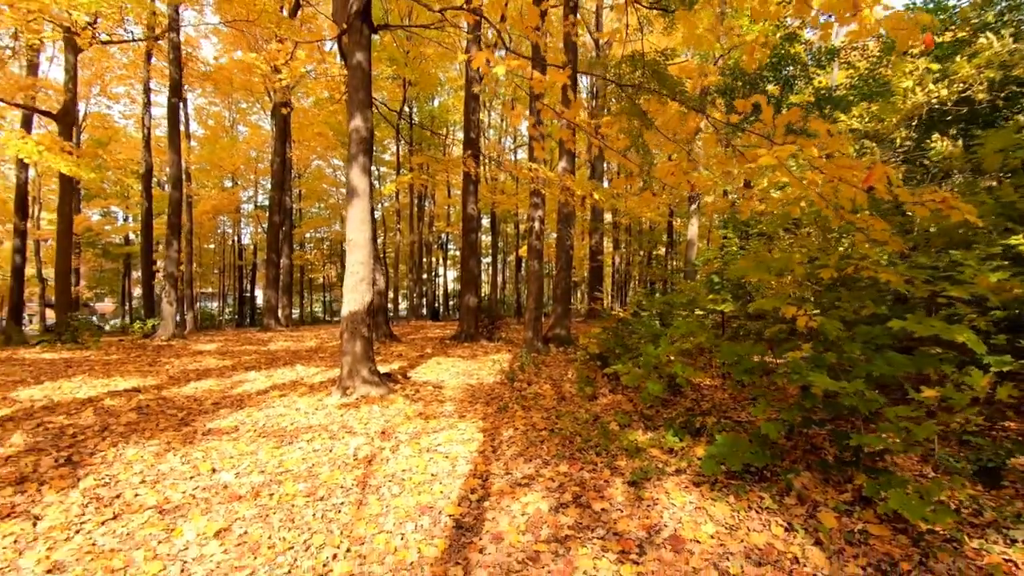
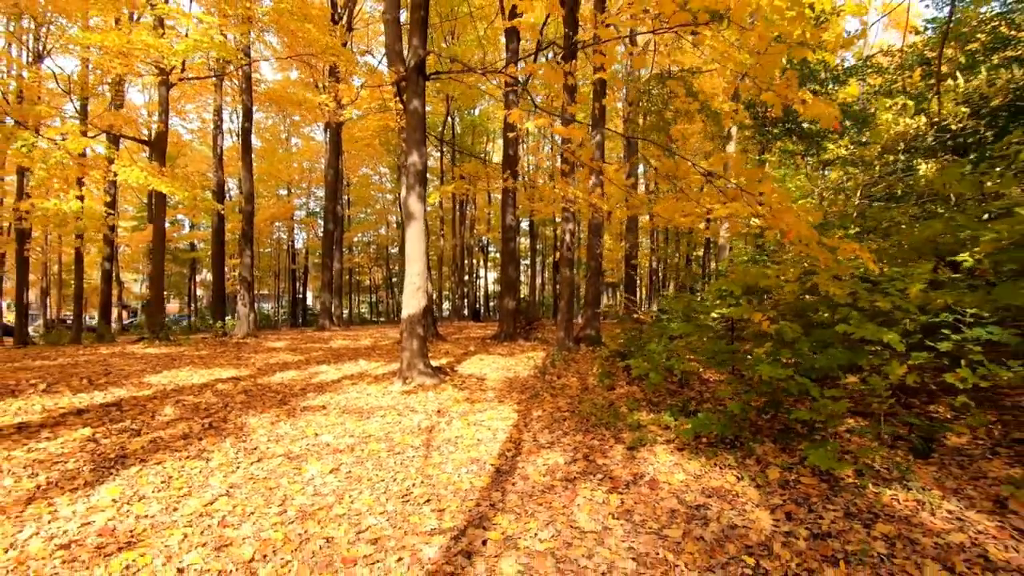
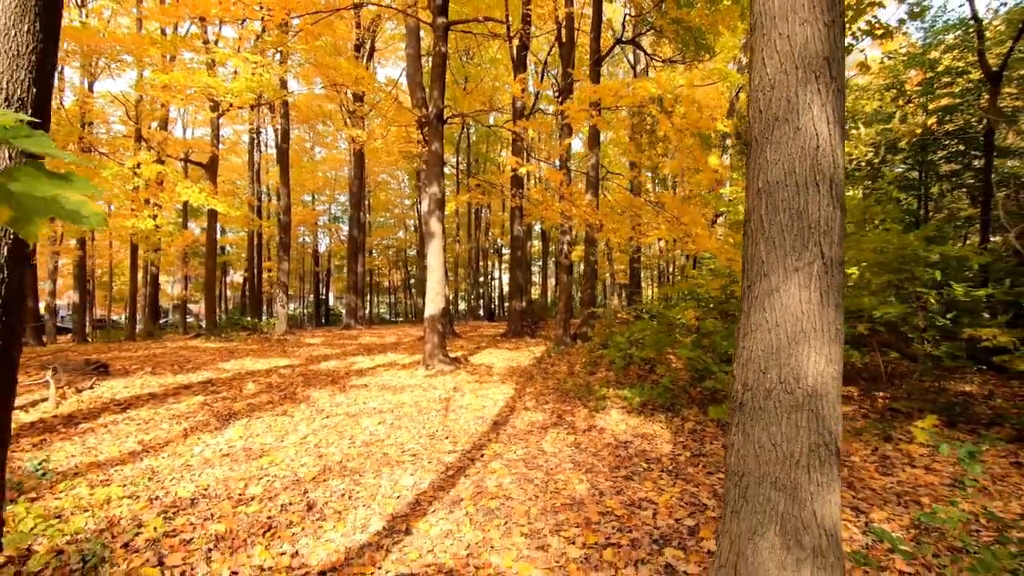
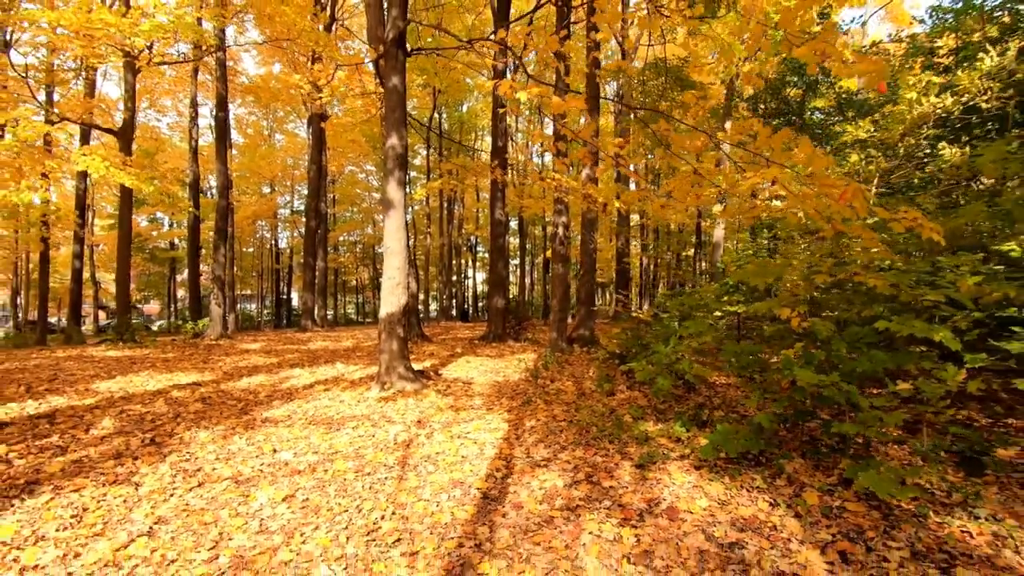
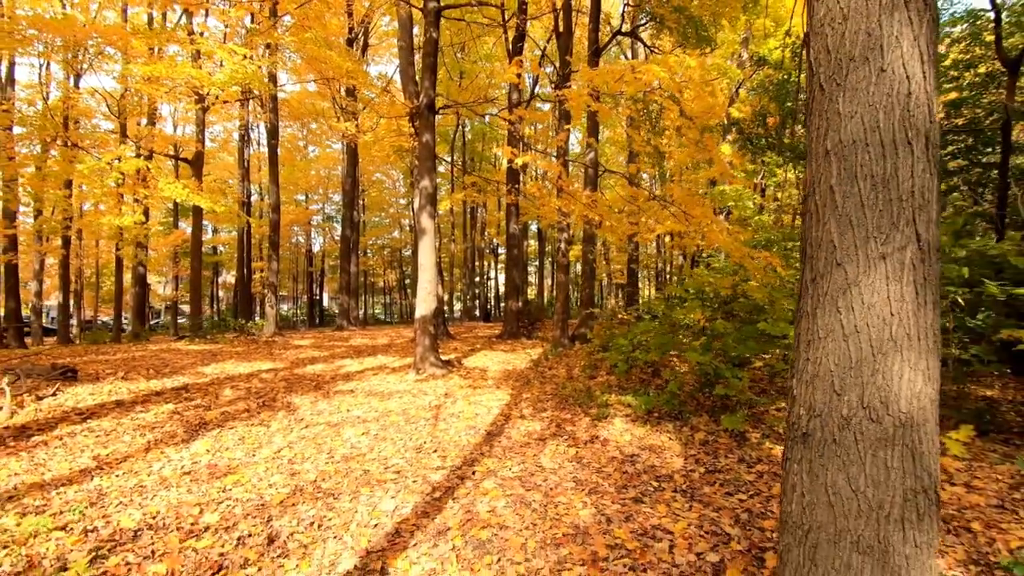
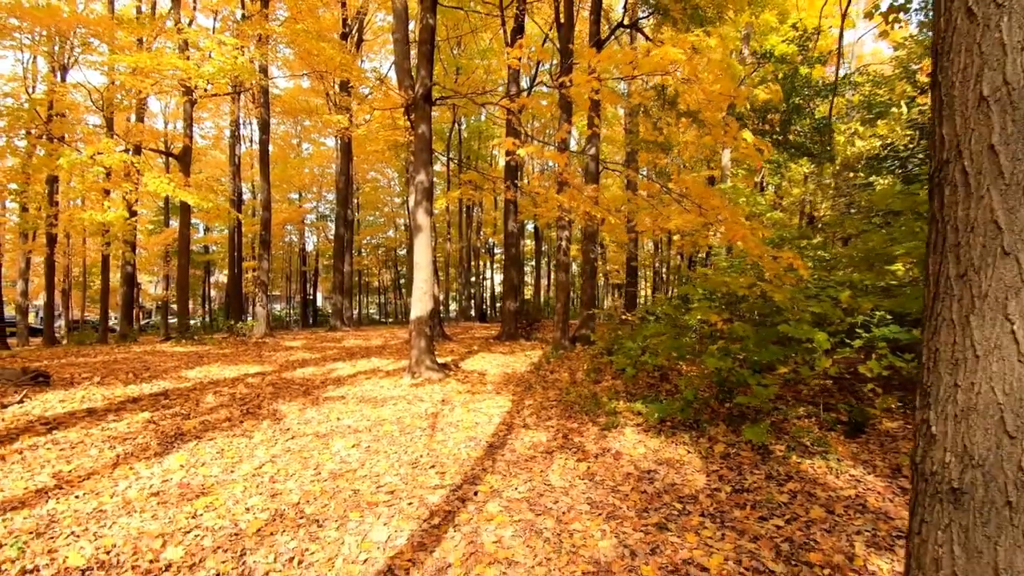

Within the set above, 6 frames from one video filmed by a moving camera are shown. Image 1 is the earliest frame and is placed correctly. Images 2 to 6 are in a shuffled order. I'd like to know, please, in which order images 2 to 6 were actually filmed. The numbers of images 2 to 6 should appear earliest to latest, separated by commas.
4, 2, 6, 5, 3
